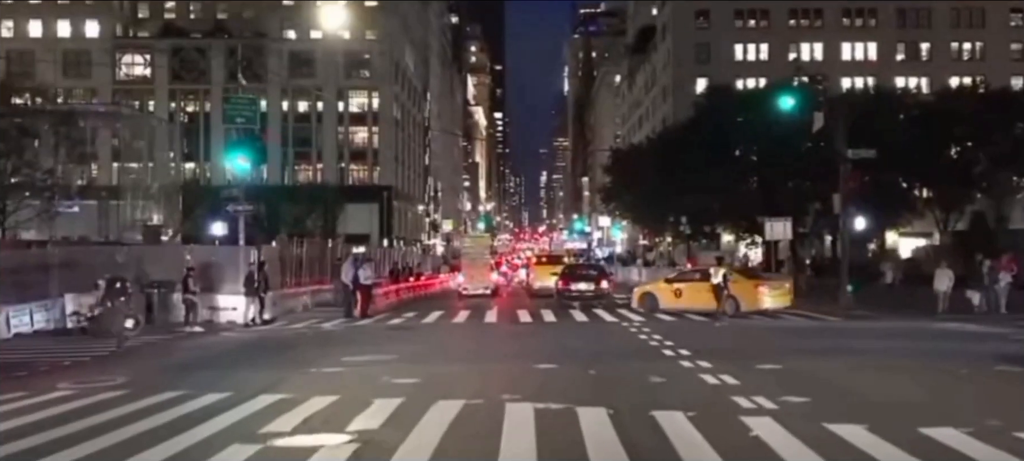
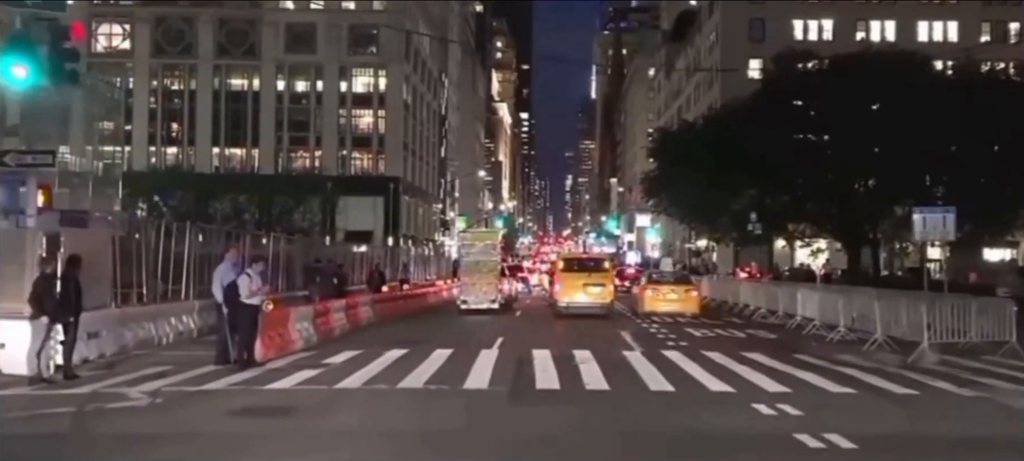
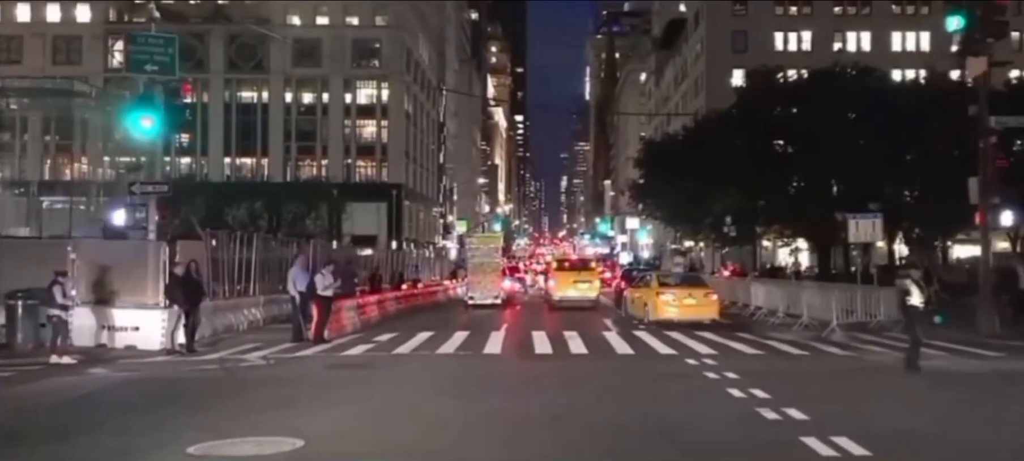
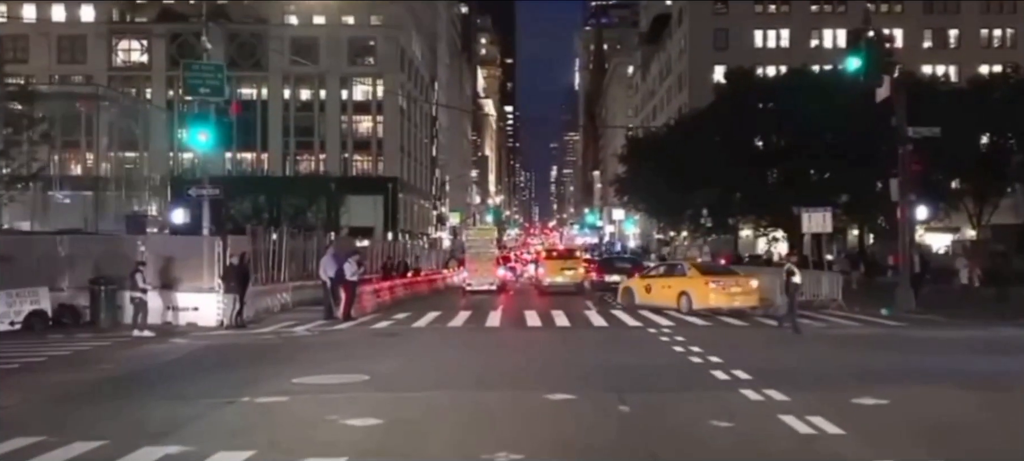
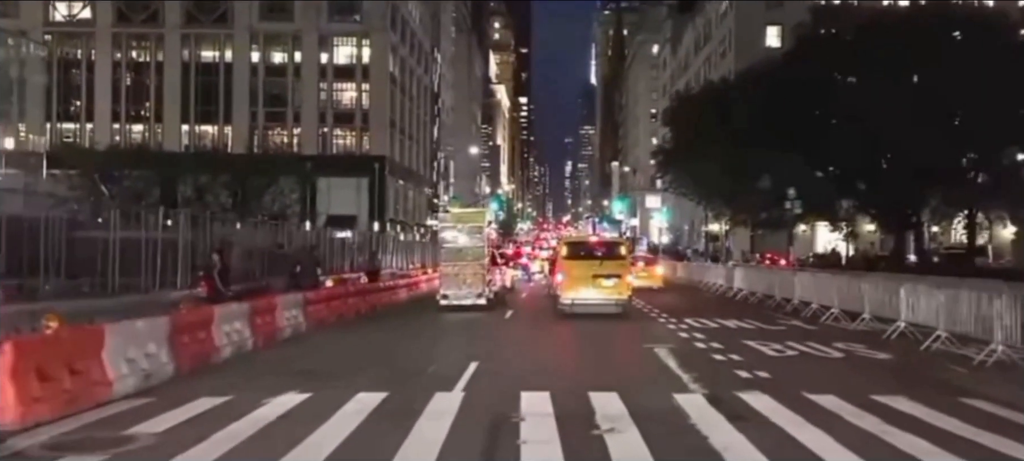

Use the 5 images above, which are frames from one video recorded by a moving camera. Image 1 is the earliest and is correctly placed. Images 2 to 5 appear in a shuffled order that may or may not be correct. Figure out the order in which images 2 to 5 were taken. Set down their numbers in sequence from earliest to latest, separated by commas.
4, 3, 2, 5
